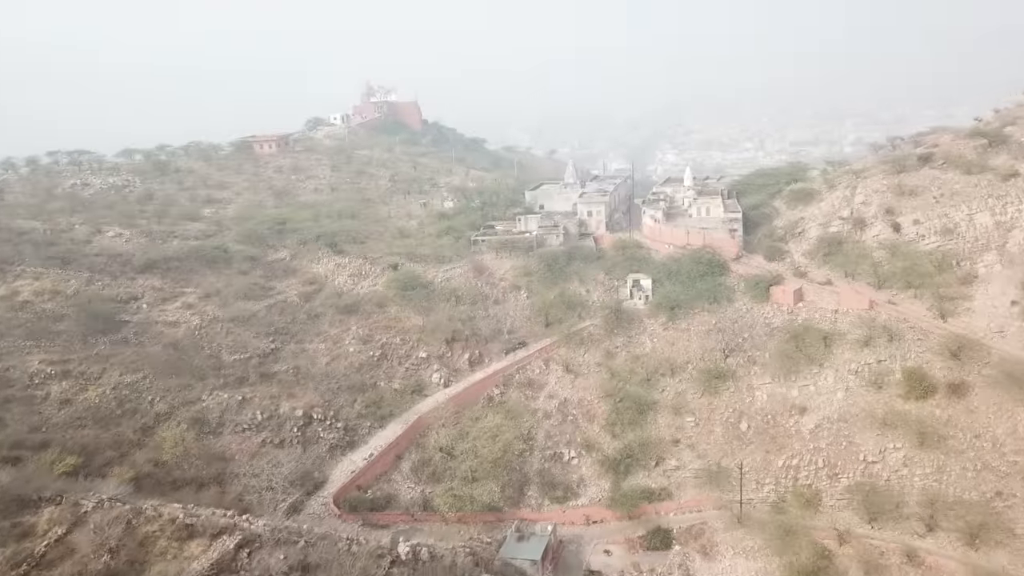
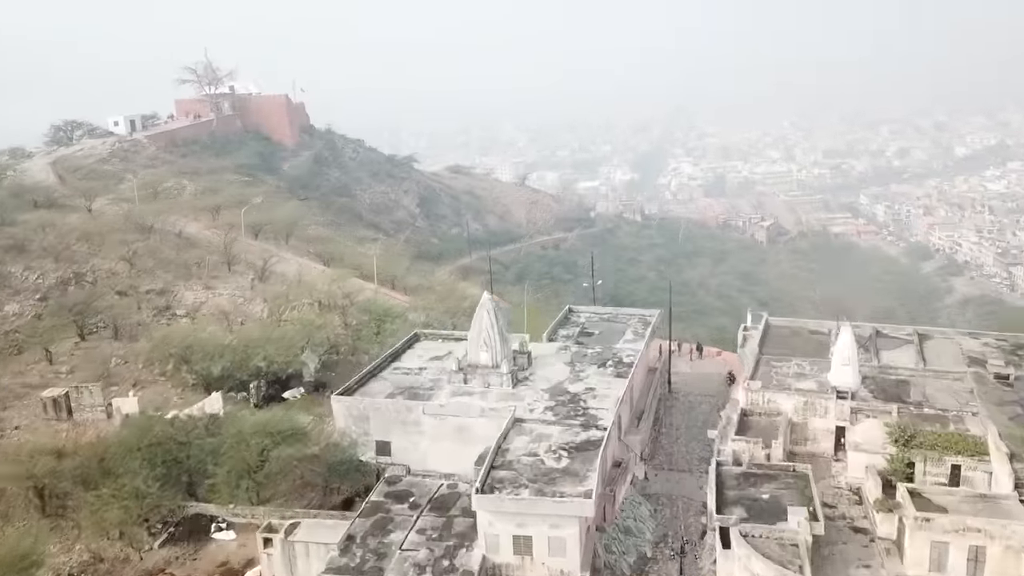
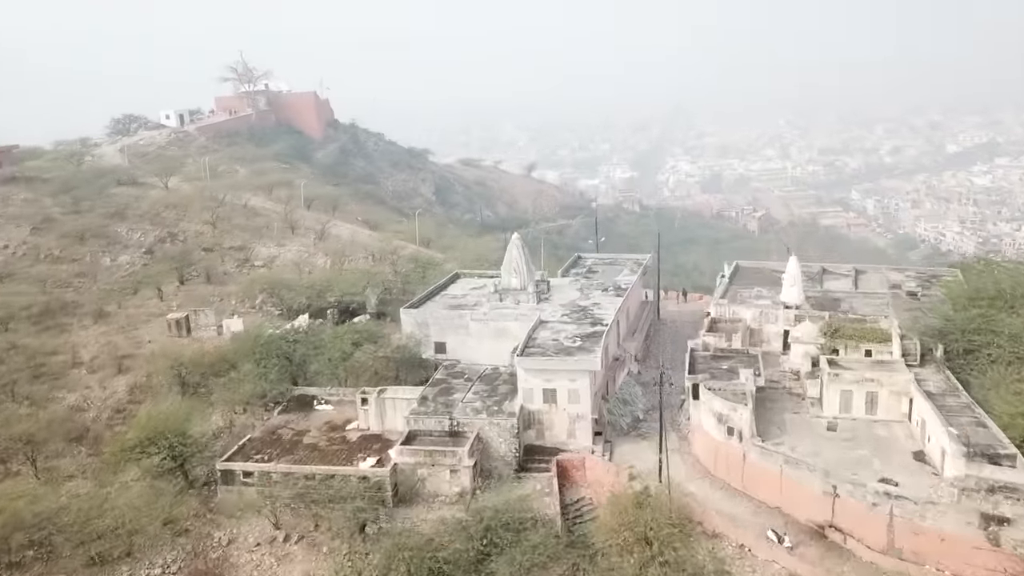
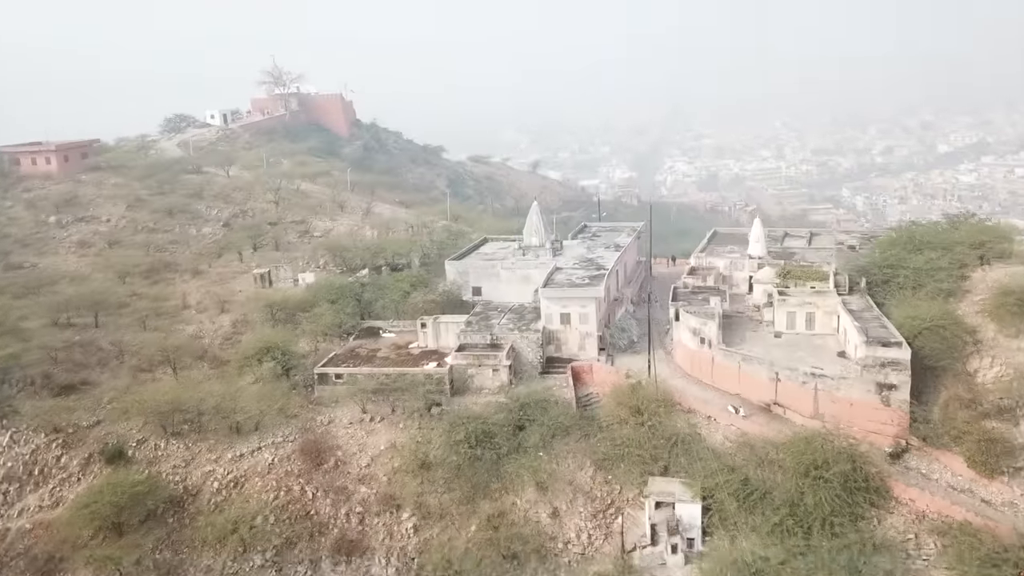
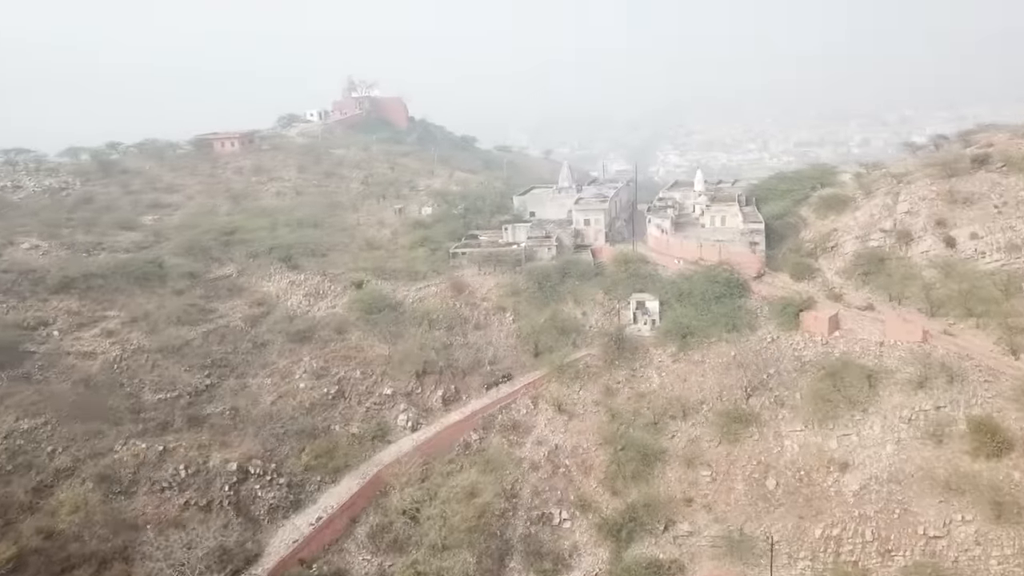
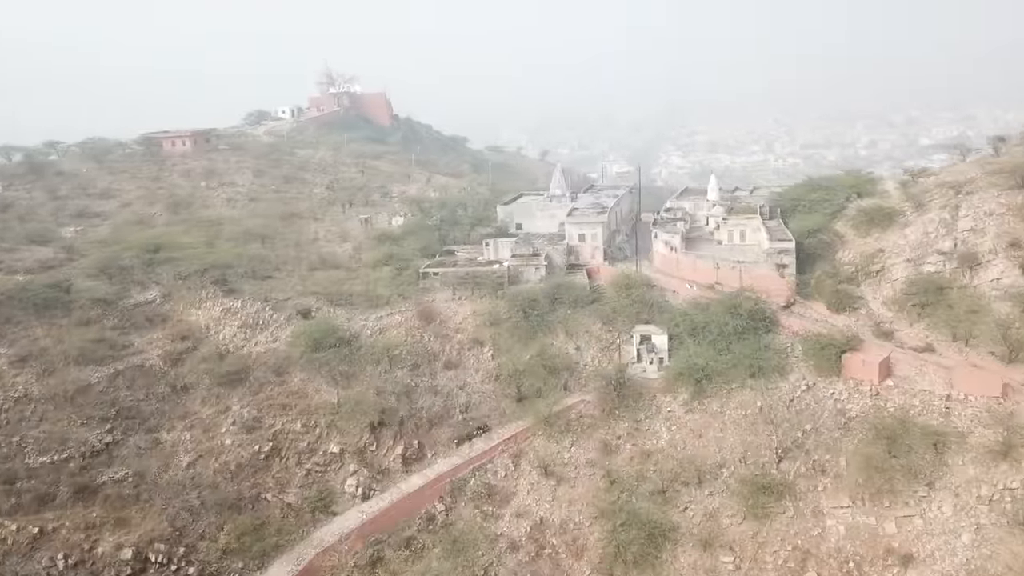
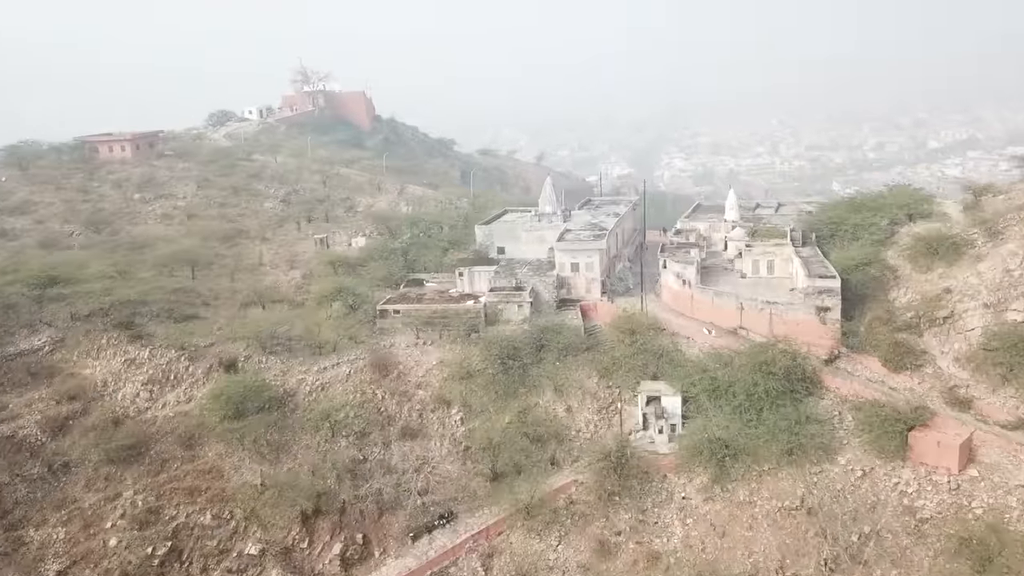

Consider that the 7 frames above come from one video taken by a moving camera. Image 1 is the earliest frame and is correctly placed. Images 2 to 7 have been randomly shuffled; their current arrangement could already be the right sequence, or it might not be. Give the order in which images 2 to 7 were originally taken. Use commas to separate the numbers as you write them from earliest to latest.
5, 6, 7, 4, 3, 2
